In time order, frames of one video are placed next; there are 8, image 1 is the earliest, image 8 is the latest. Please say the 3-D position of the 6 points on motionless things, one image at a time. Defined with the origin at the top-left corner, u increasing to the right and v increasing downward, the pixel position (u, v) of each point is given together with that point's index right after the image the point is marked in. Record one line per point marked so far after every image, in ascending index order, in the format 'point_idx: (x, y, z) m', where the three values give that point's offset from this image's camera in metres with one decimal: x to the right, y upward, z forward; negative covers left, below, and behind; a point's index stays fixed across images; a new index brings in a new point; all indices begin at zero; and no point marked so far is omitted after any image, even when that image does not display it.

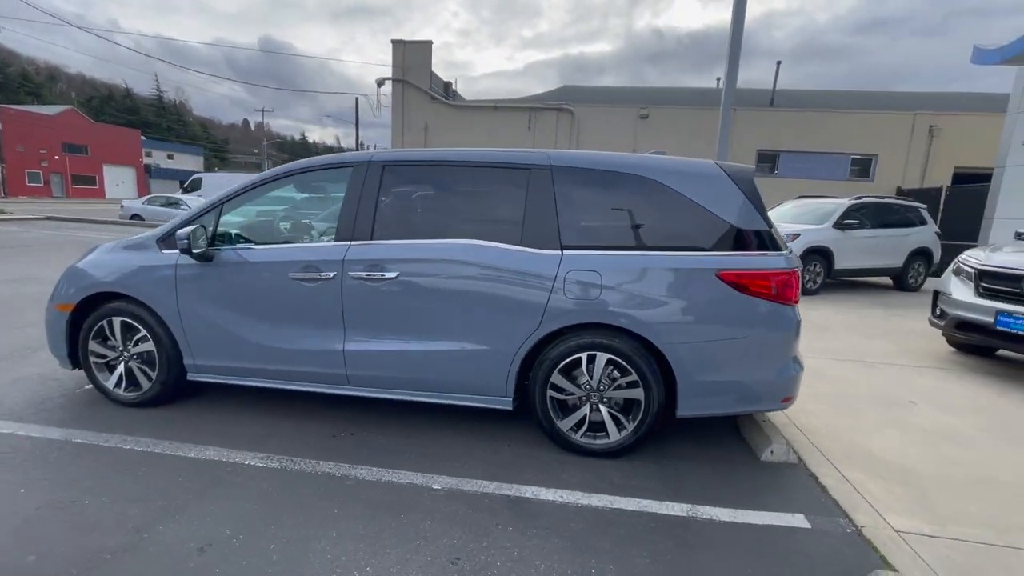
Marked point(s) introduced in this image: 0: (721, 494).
0: (+1.3, -1.3, +3.0) m
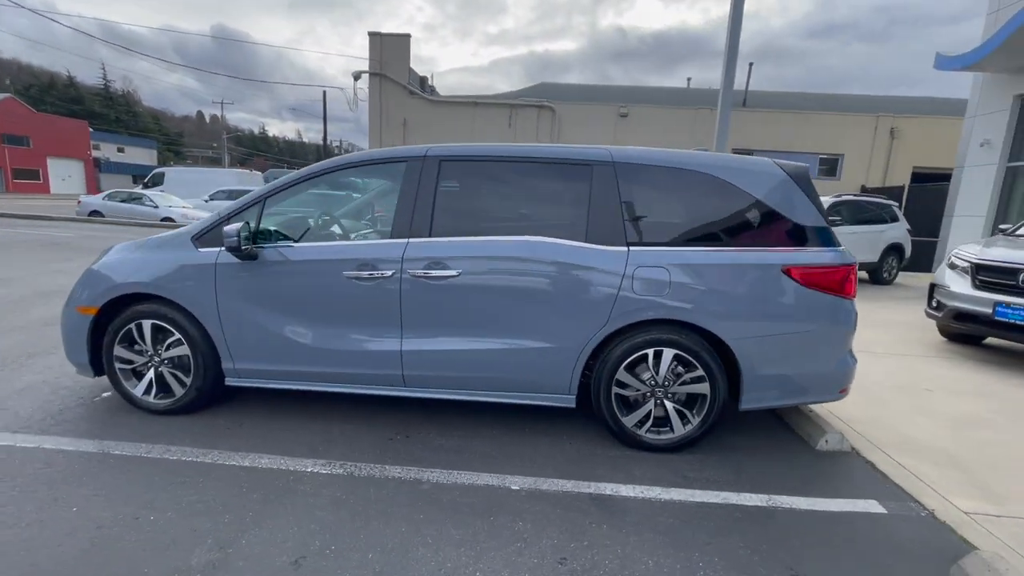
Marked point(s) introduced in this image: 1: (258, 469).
0: (+1.8, -1.3, +3.0) m
1: (-1.6, -1.2, +3.0) m
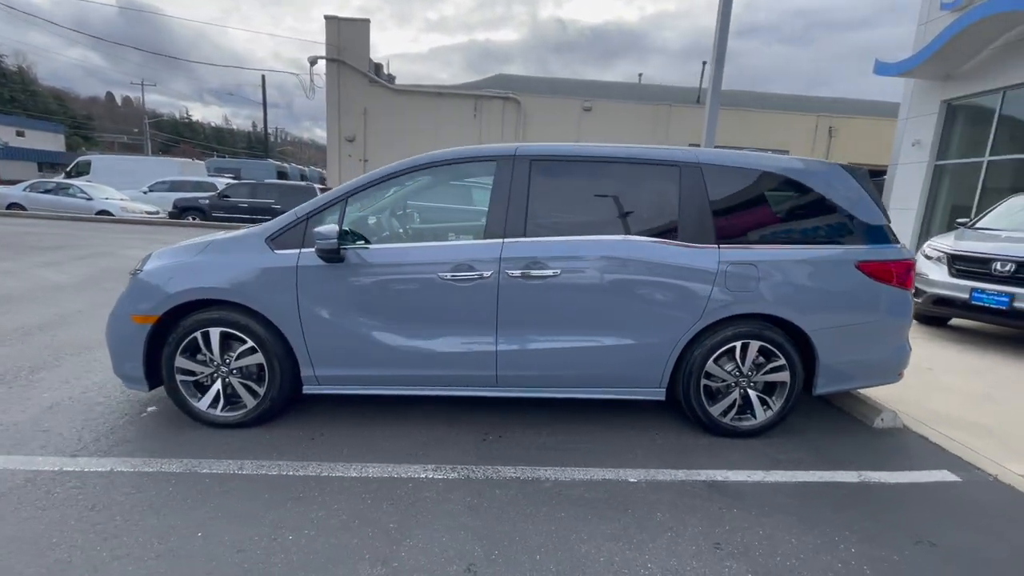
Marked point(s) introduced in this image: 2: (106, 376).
0: (+2.5, -1.2, +3.3) m
1: (-0.9, -1.2, +2.9) m
2: (-3.7, -0.8, +4.3) m
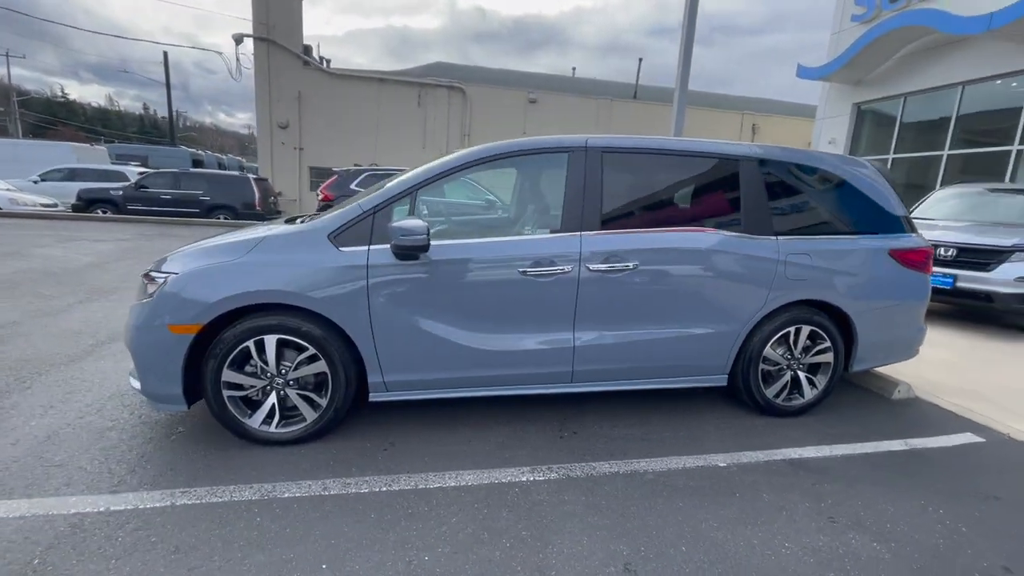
0: (+3.1, -1.1, +3.7) m
1: (-0.2, -1.2, +2.8) m
2: (-3.3, -0.9, +3.7) m
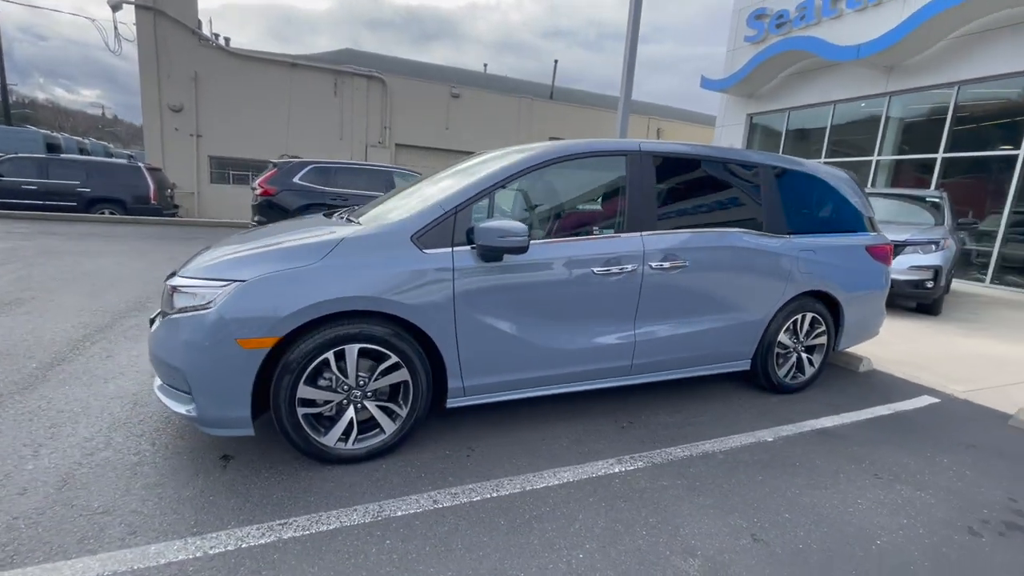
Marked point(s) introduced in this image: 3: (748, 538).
0: (+3.4, -1.0, +4.4) m
1: (+0.4, -1.2, +2.8) m
2: (-2.8, -0.9, +3.2) m
3: (+1.2, -1.3, +2.5) m
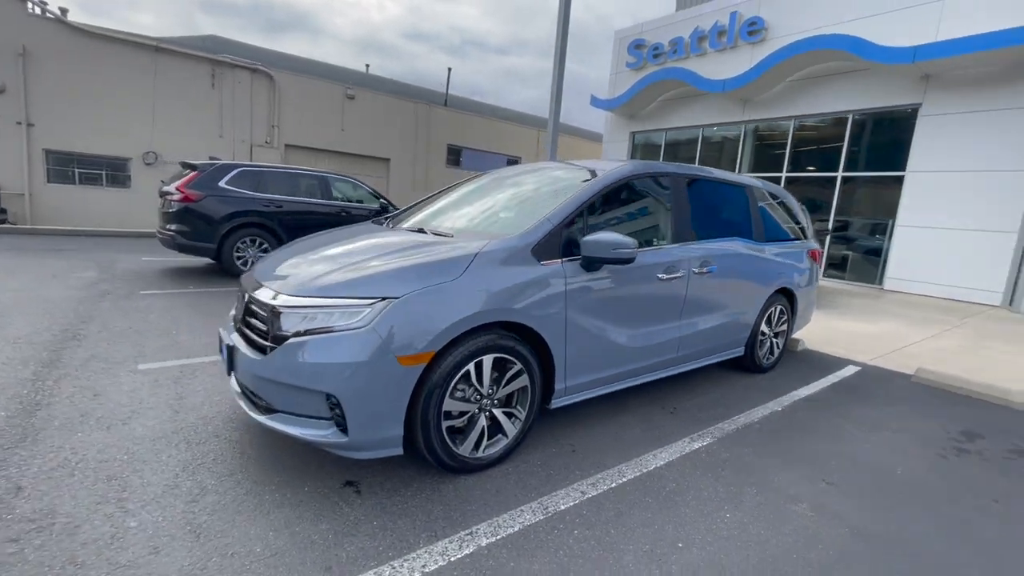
0: (+3.6, -1.0, +5.6) m
1: (+1.1, -1.2, +3.3) m
2: (-2.0, -1.1, +2.8) m
3: (+2.1, -1.3, +3.1) m
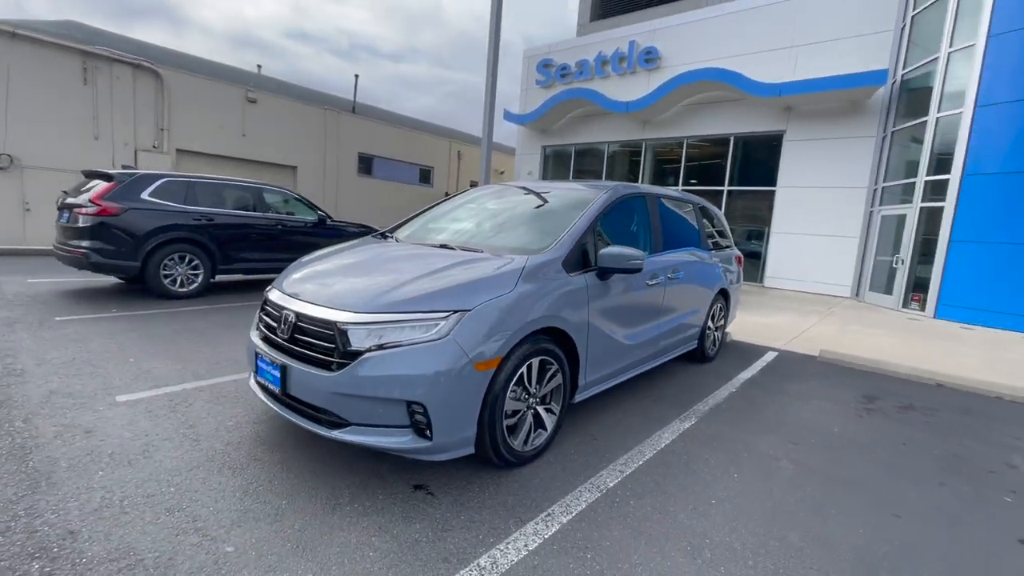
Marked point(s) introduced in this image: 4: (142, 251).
0: (+3.3, -0.9, +6.7) m
1: (+1.4, -1.2, +3.9) m
2: (-1.6, -1.2, +2.7) m
3: (+2.3, -1.3, +3.9) m
4: (-5.8, +0.6, +7.4) m
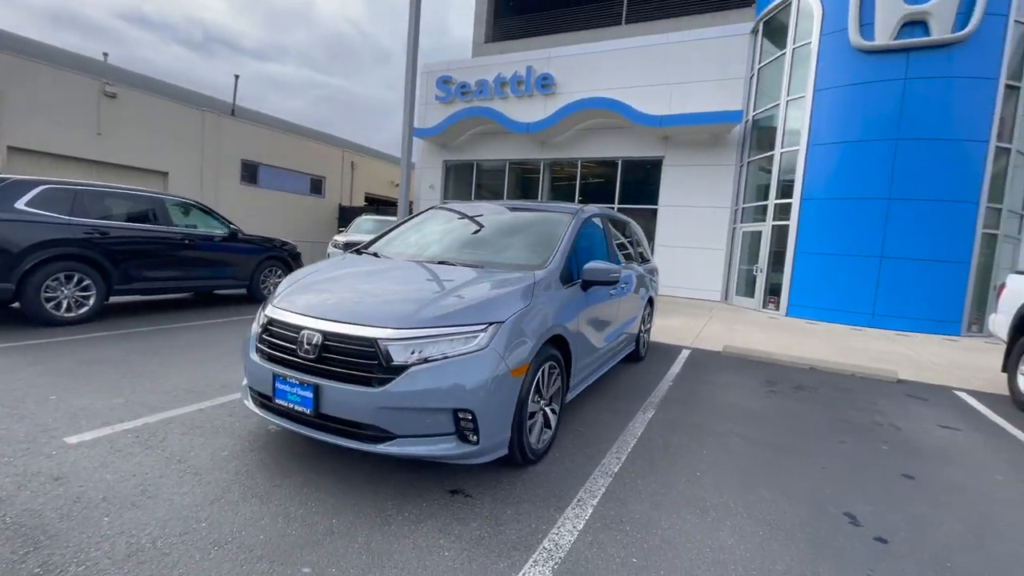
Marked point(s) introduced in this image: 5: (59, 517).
0: (+2.5, -1.1, +7.7) m
1: (+1.3, -1.3, +4.5) m
2: (-1.3, -1.3, +2.7) m
3: (+2.2, -1.4, +4.7) m
4: (-6.5, +0.2, +6.2) m
5: (-2.5, -1.3, +2.6) m
